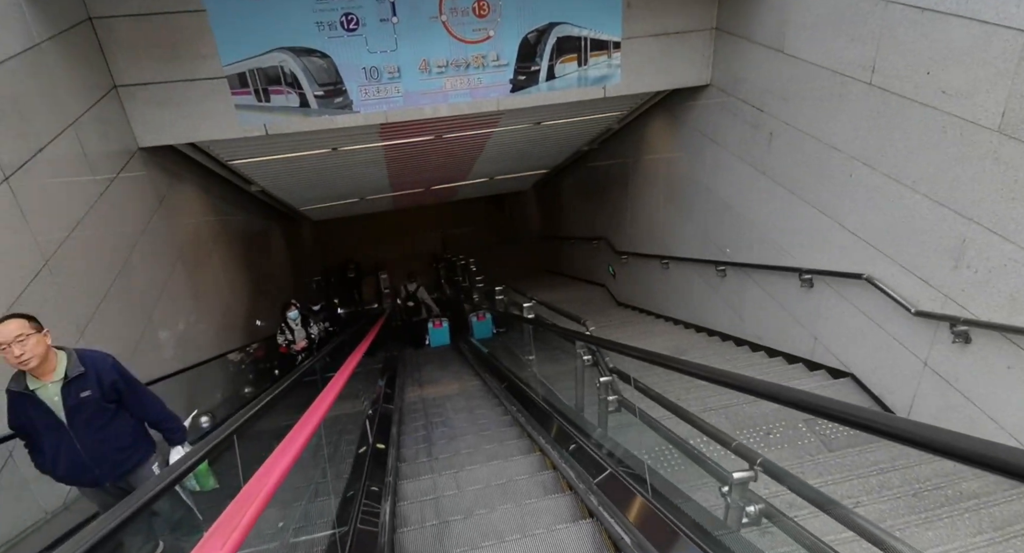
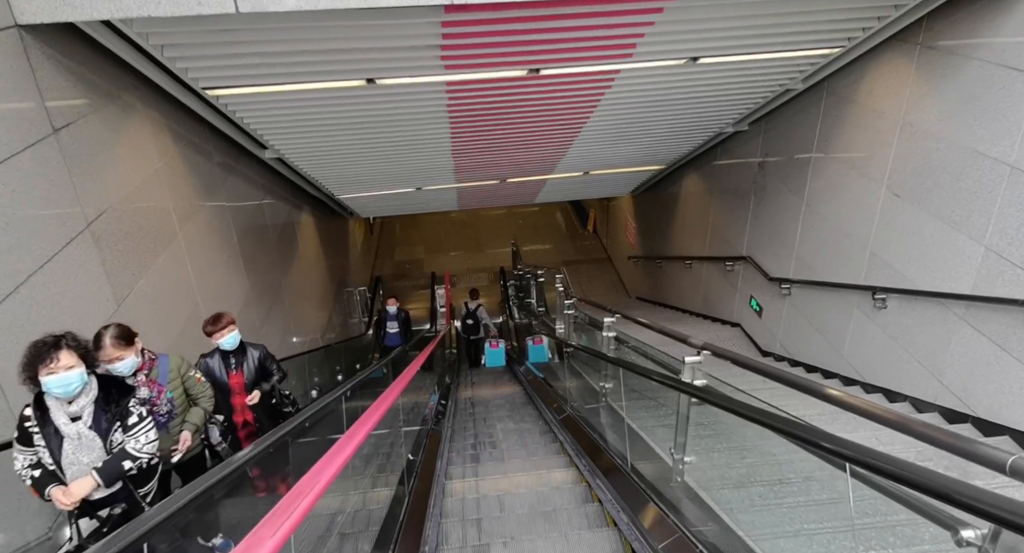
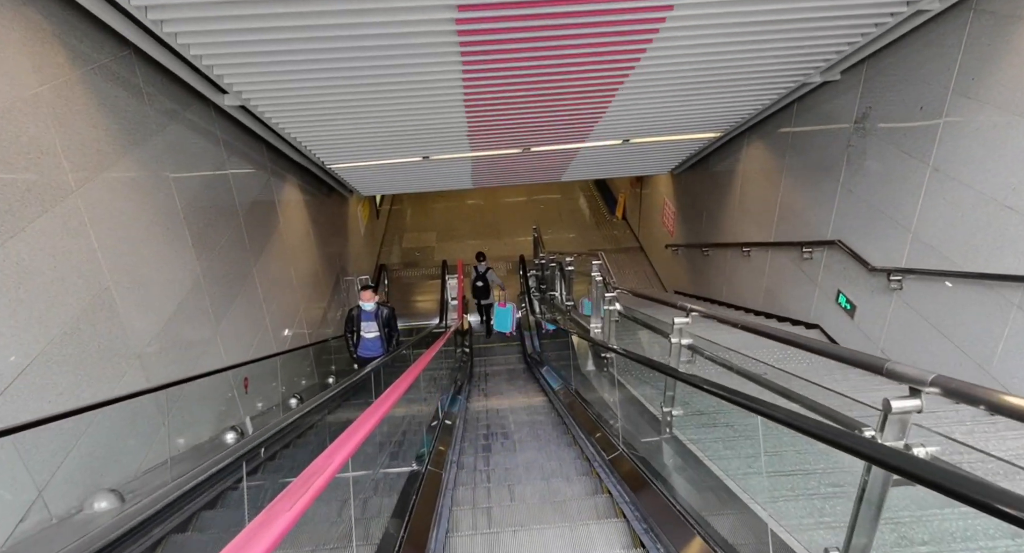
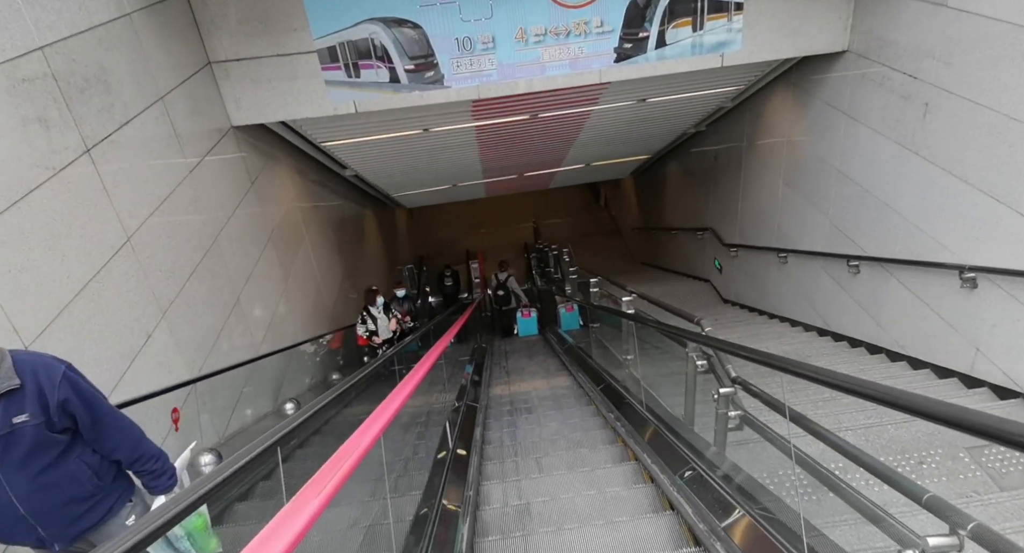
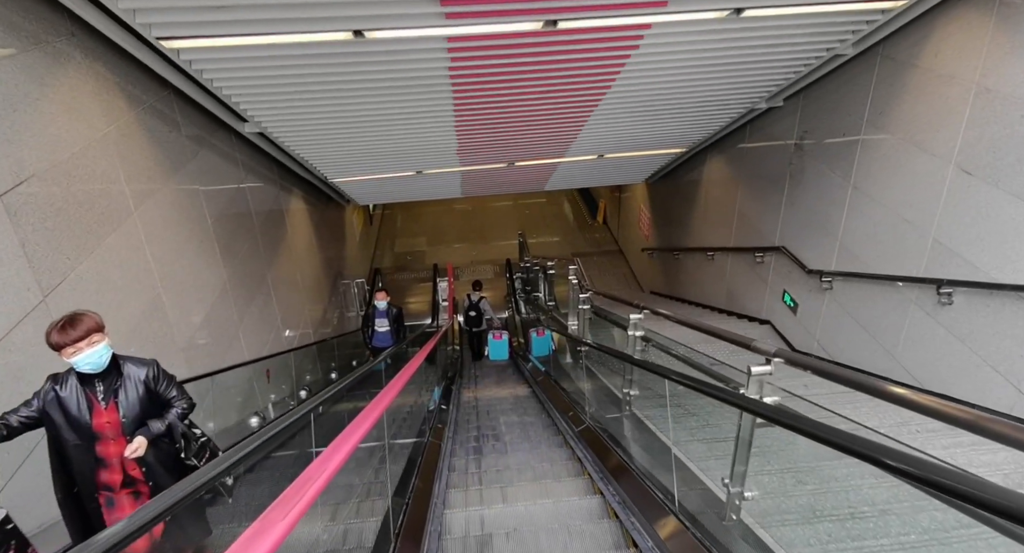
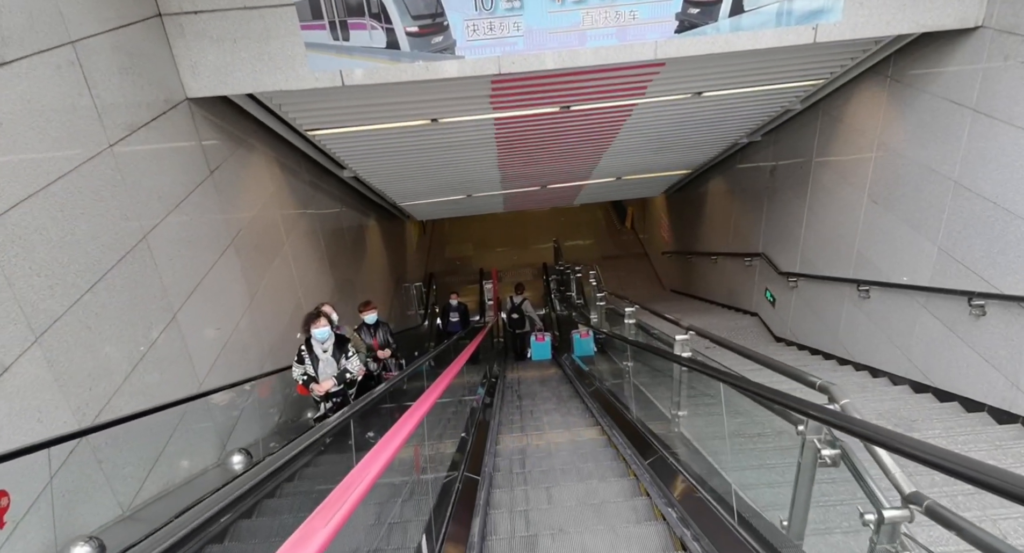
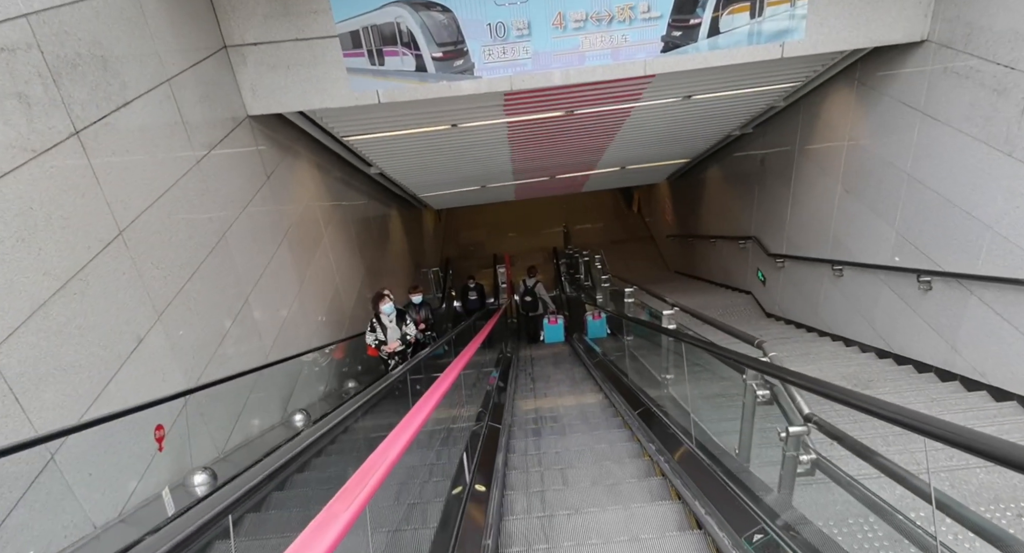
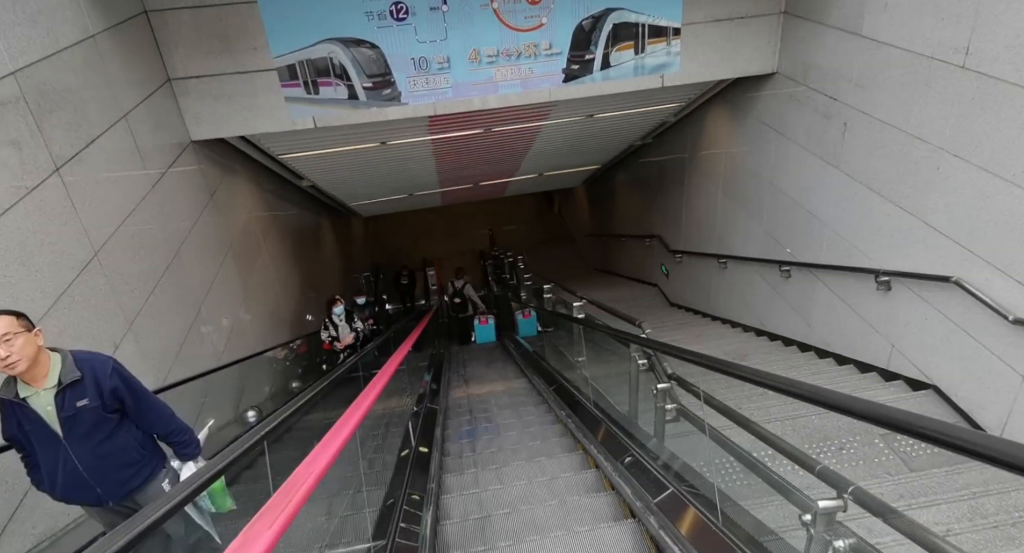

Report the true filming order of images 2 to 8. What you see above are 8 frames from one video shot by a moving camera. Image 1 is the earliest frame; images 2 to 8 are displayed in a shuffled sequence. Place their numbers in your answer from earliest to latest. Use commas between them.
8, 4, 7, 6, 2, 5, 3
